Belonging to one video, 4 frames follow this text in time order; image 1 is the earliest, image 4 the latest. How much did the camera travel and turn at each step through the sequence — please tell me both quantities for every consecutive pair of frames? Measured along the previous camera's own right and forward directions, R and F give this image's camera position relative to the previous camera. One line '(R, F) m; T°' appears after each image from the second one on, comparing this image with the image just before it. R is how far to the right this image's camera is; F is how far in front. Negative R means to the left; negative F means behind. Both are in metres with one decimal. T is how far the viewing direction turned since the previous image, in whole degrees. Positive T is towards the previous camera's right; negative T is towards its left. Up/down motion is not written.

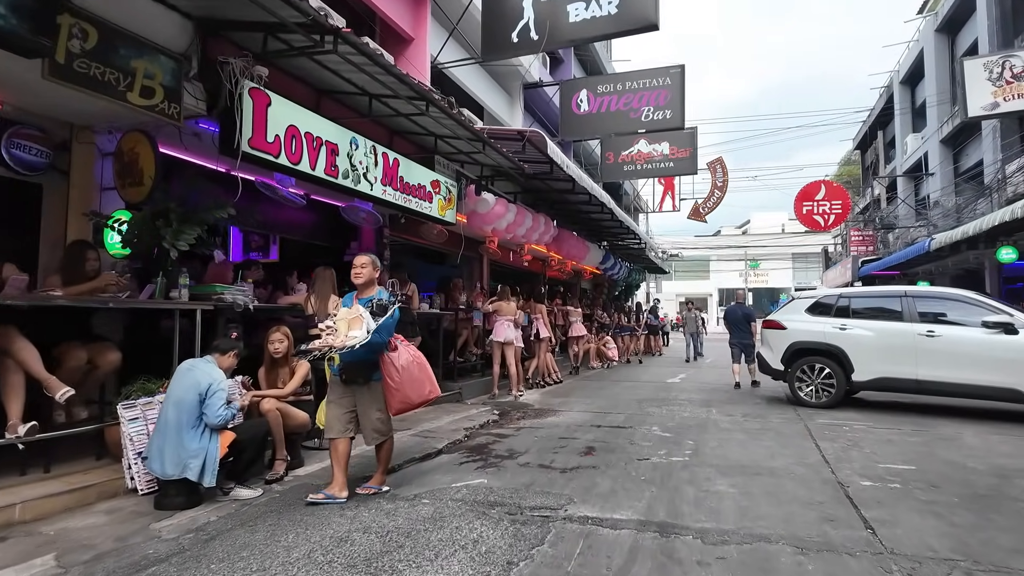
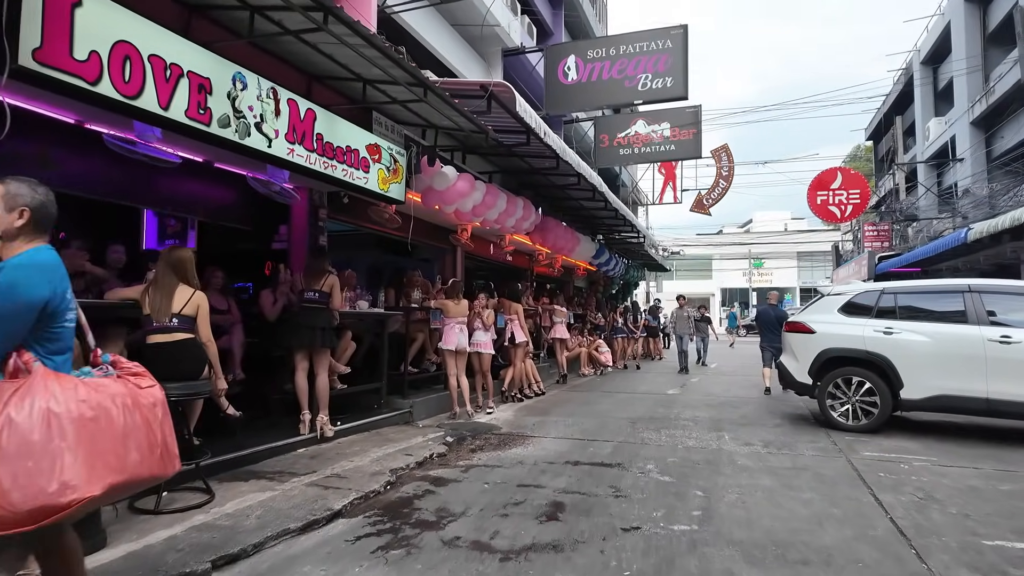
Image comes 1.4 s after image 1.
(+0.5, +1.7) m; 0°
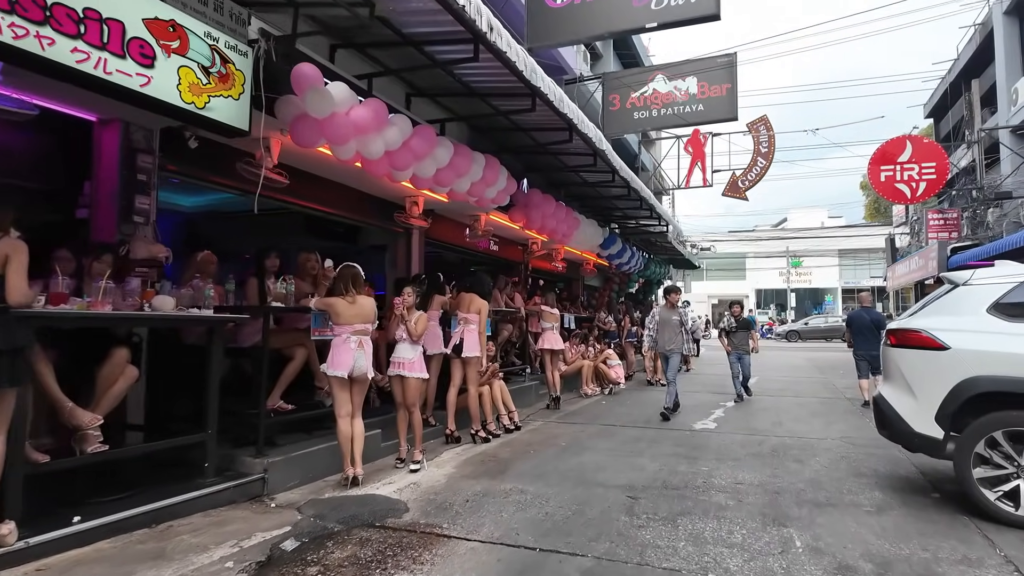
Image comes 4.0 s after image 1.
(+0.8, +2.9) m; -3°
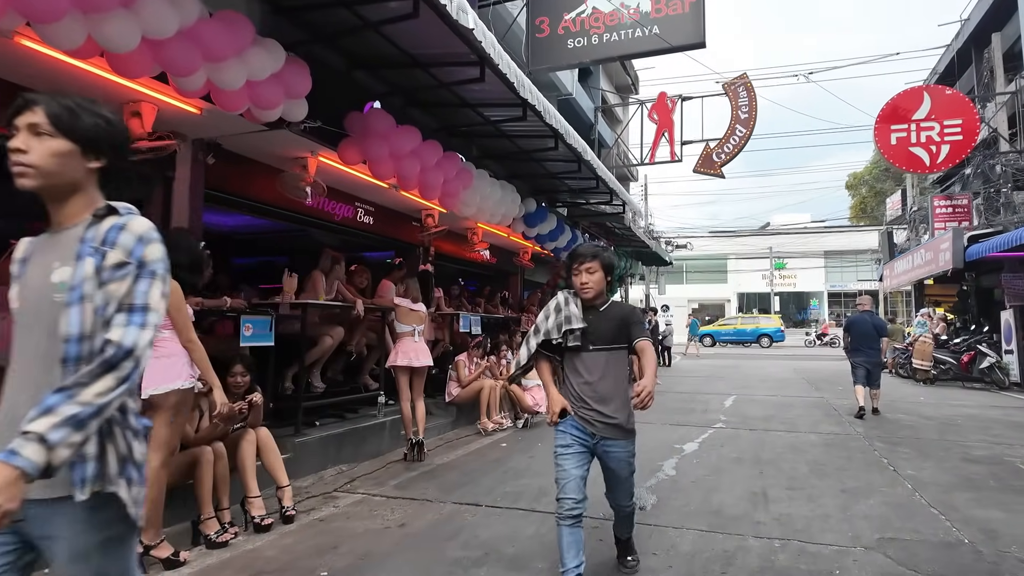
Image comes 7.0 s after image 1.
(+1.4, +3.2) m; +1°
